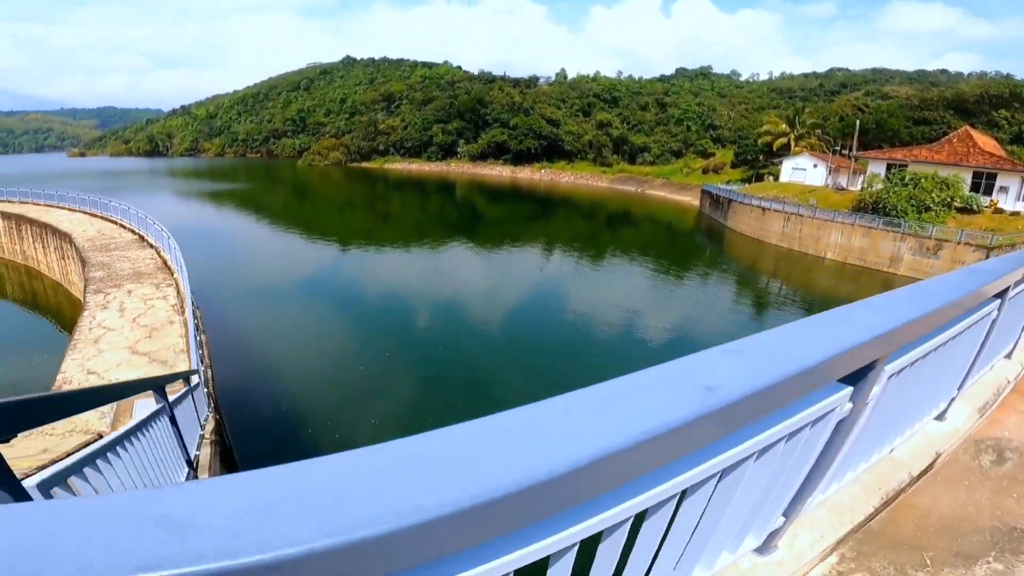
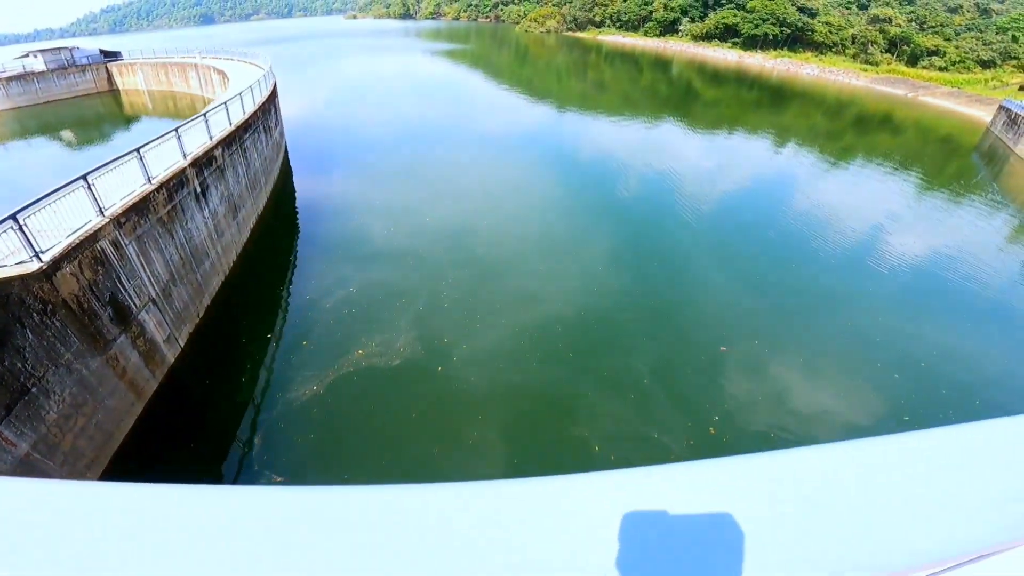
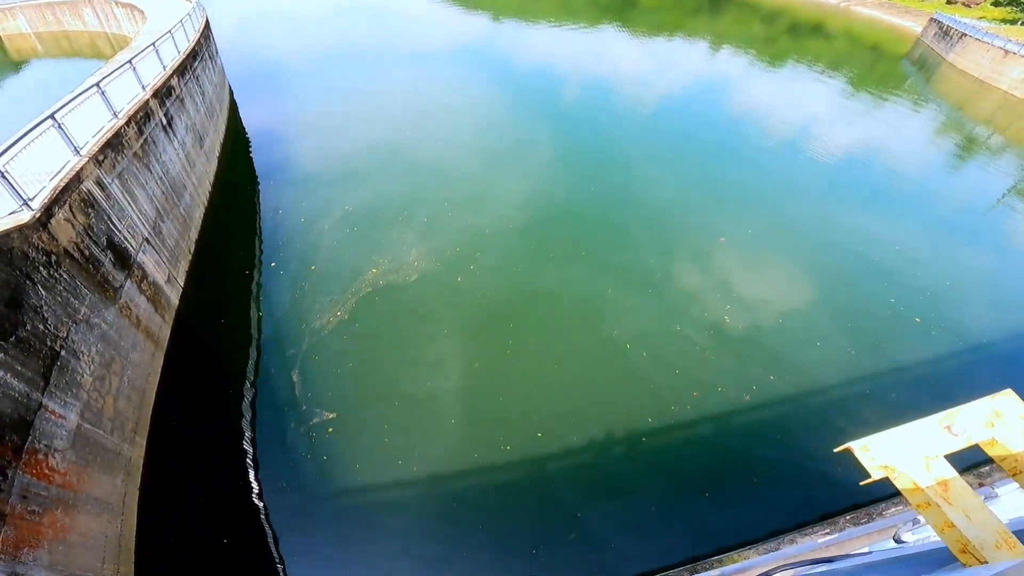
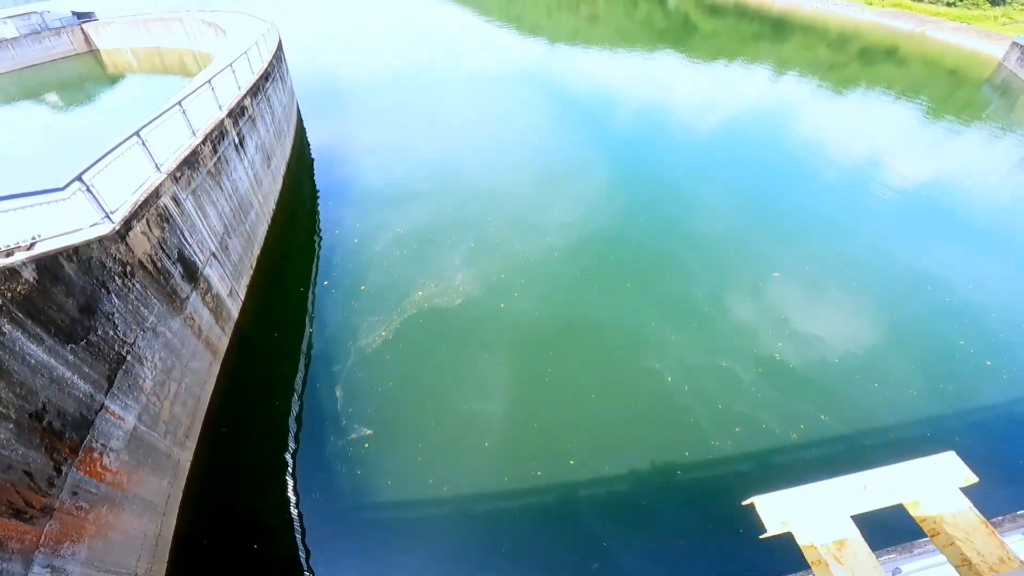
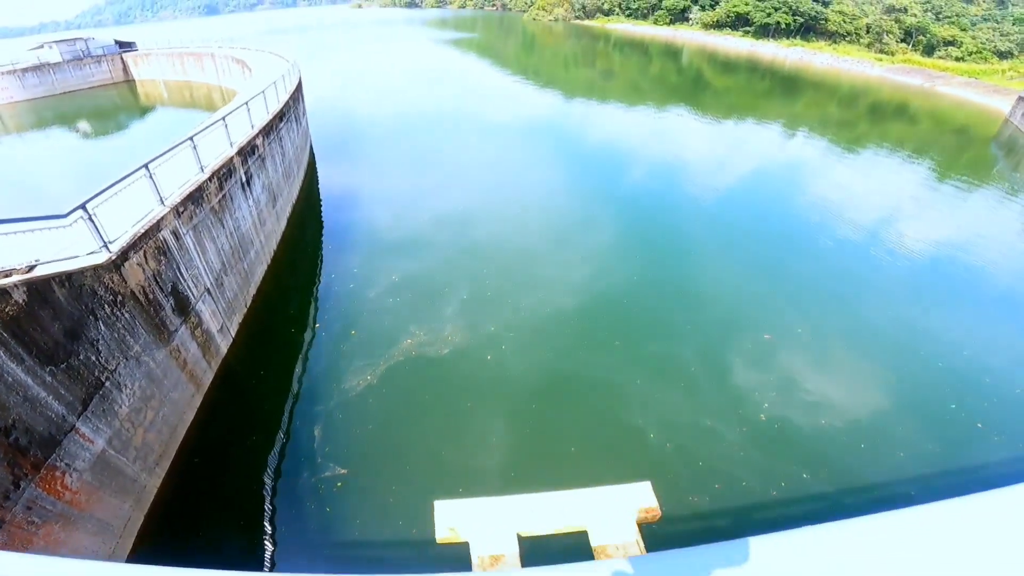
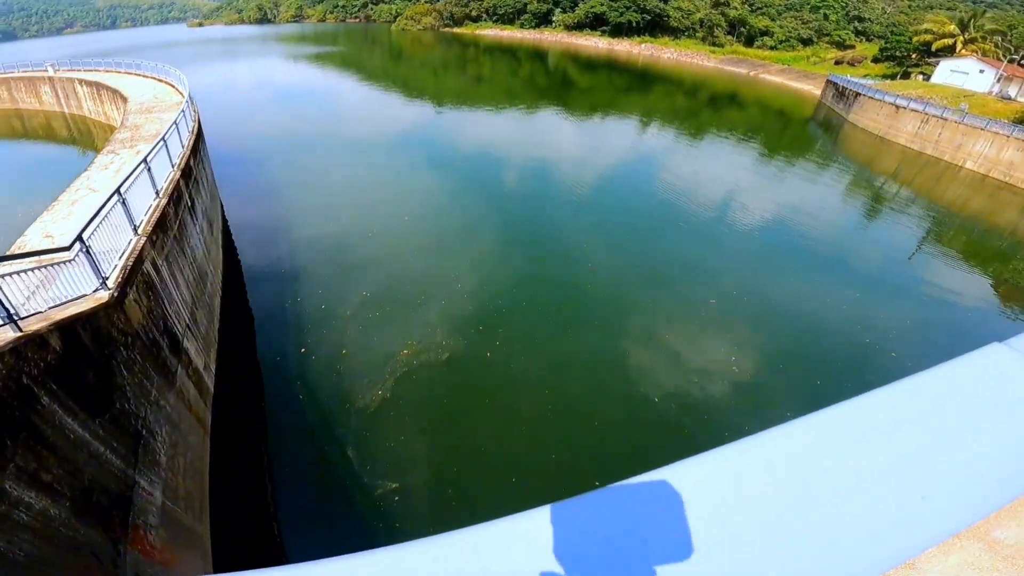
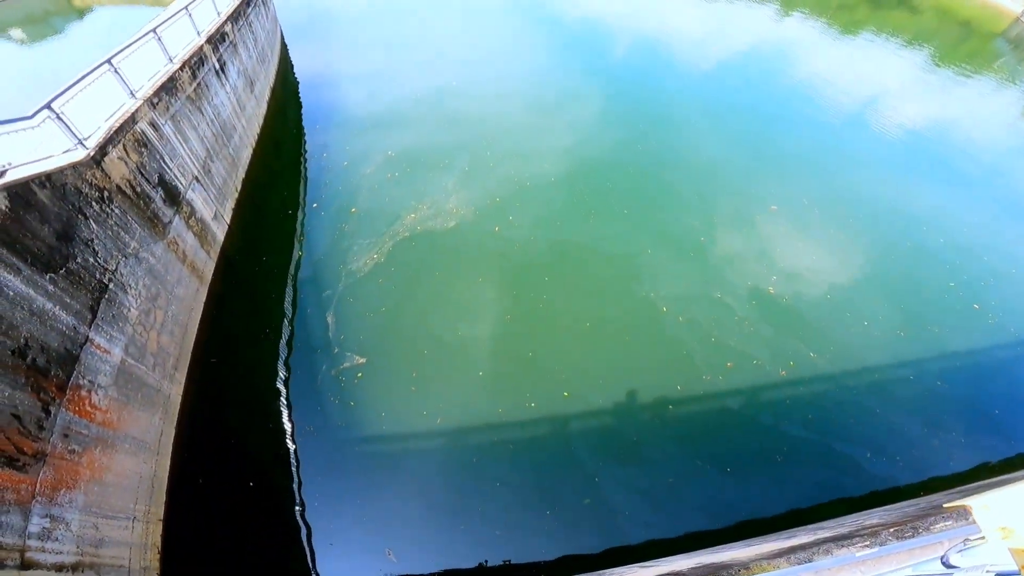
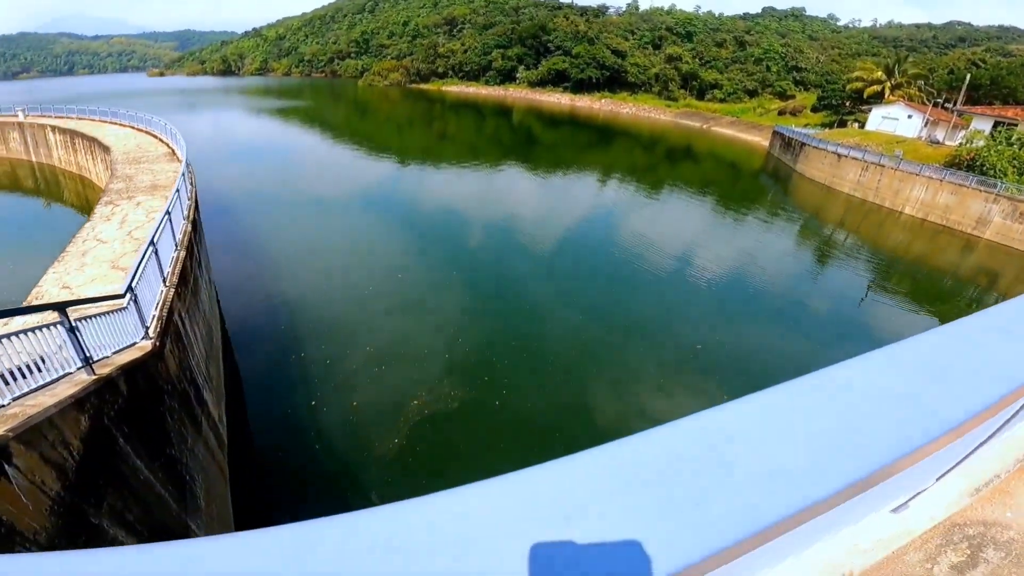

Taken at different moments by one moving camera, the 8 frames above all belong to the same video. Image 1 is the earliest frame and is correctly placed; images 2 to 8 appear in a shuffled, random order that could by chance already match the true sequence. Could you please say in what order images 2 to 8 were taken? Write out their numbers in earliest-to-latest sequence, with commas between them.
8, 6, 3, 7, 4, 5, 2
